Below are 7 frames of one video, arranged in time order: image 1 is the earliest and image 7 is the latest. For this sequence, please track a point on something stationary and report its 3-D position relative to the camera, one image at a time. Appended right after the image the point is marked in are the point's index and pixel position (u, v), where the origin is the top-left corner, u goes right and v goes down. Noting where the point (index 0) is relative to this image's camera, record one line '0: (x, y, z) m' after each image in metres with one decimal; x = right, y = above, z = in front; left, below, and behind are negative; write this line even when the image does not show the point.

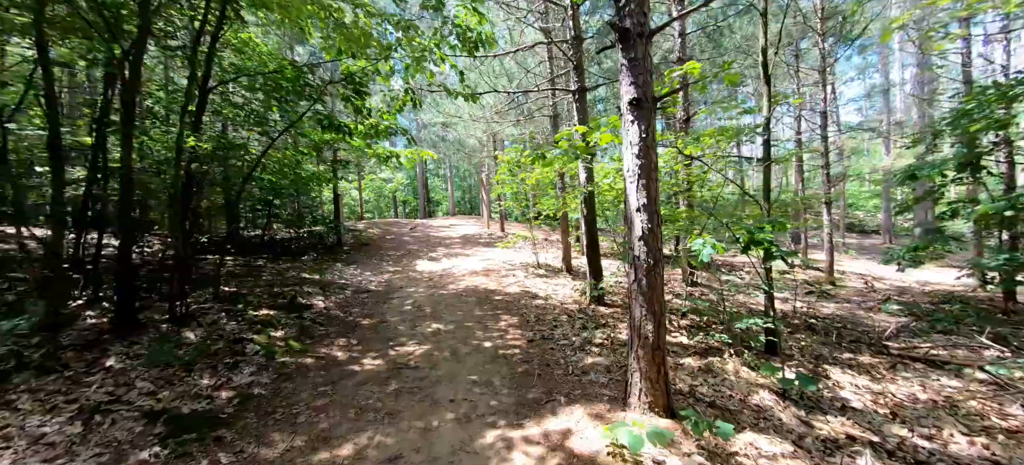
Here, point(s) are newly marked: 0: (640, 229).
0: (+1.0, 0.0, +2.9) m
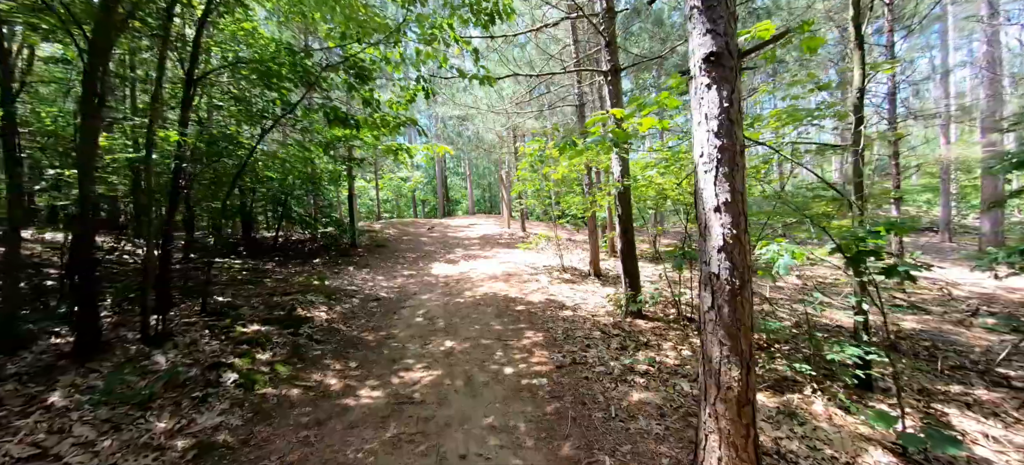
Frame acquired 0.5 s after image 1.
0: (+1.1, 0.0, +2.1) m
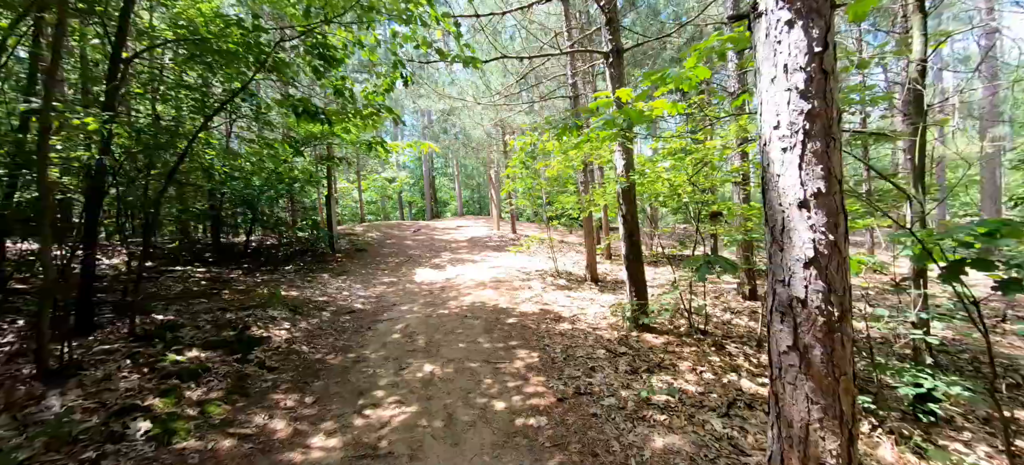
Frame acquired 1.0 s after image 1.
0: (+1.1, 0.0, +1.4) m
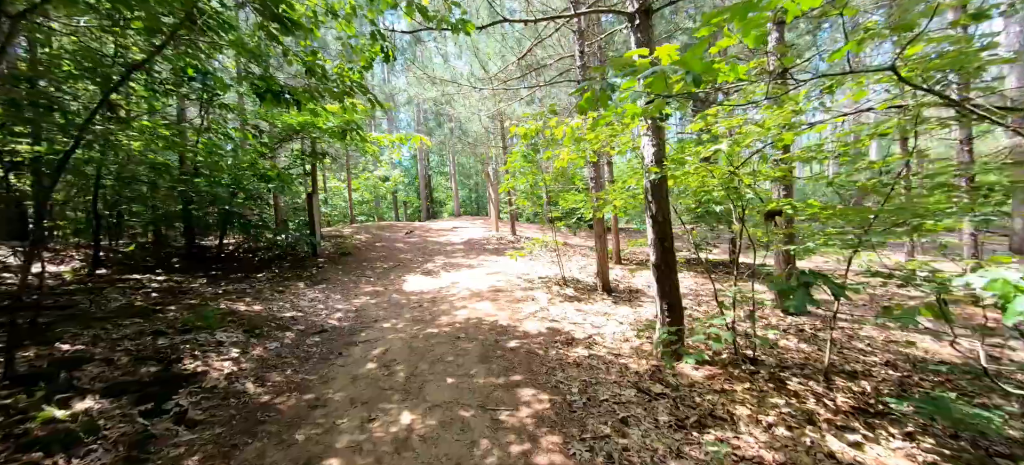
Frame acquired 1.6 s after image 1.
0: (+1.1, -0.1, +0.4) m
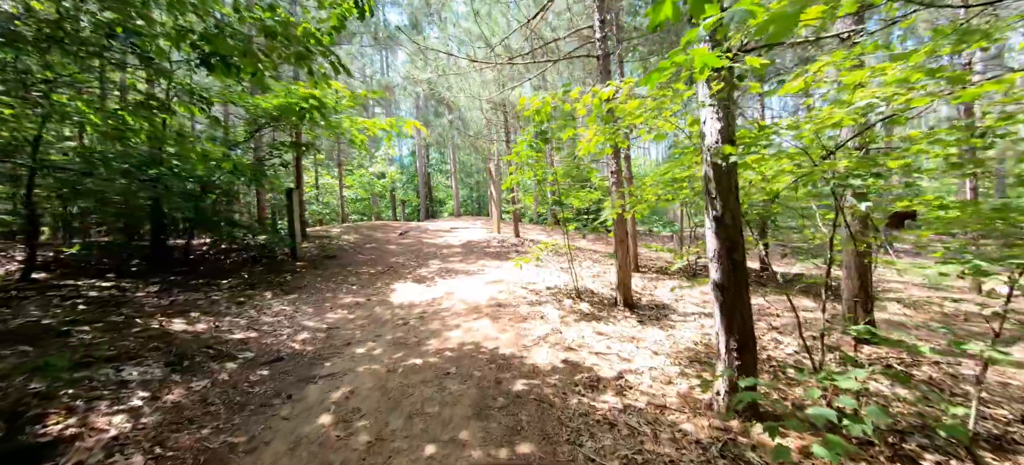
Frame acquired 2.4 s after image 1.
0: (+1.2, -0.1, -0.7) m
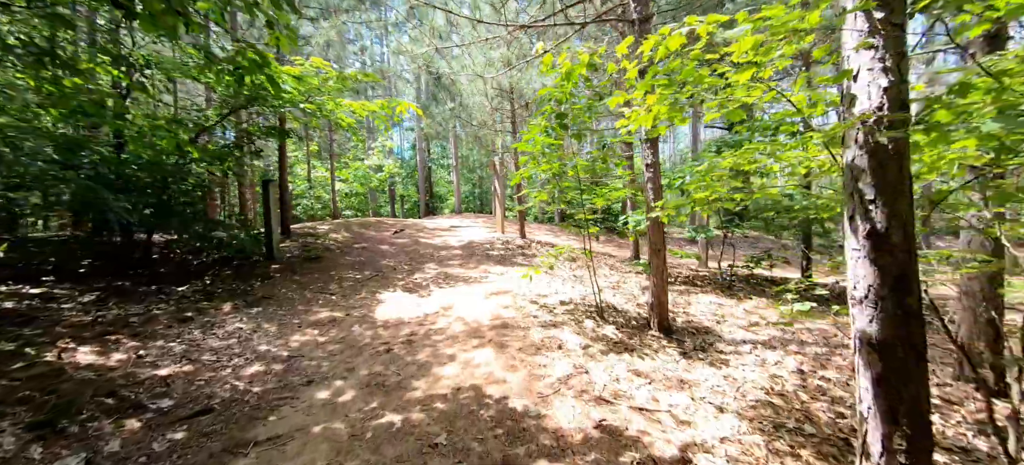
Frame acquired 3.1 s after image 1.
0: (+1.3, -0.3, -1.8) m
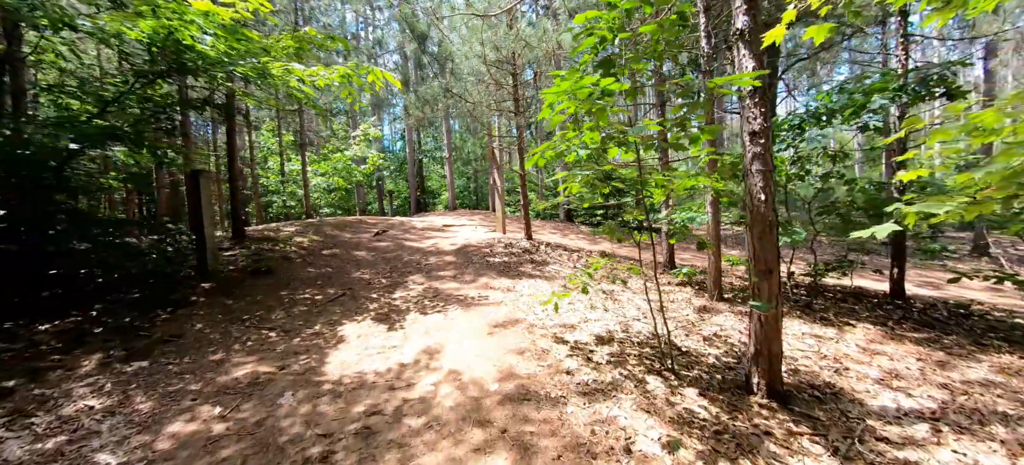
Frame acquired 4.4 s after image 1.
0: (+1.5, -0.4, -3.6) m
